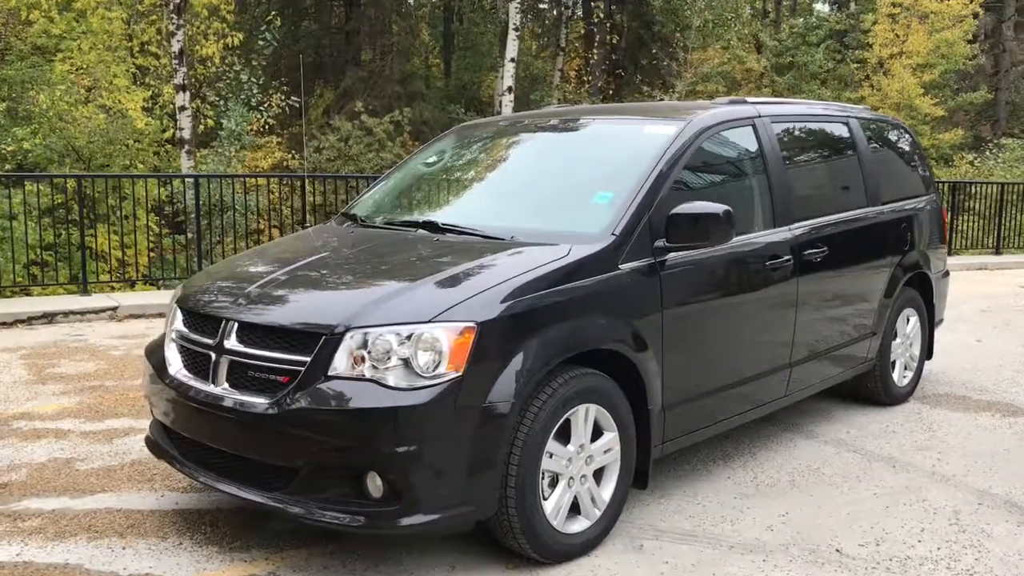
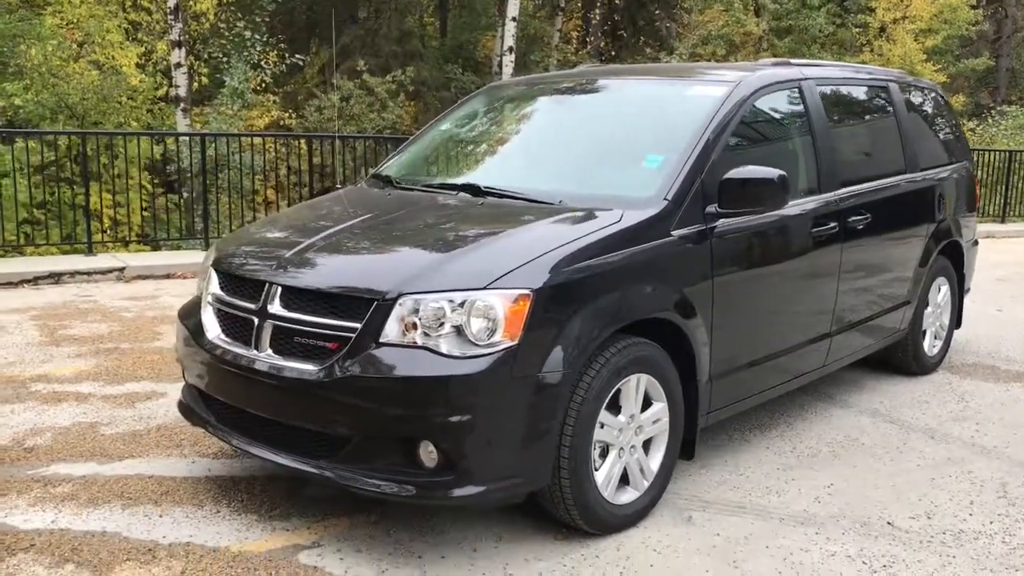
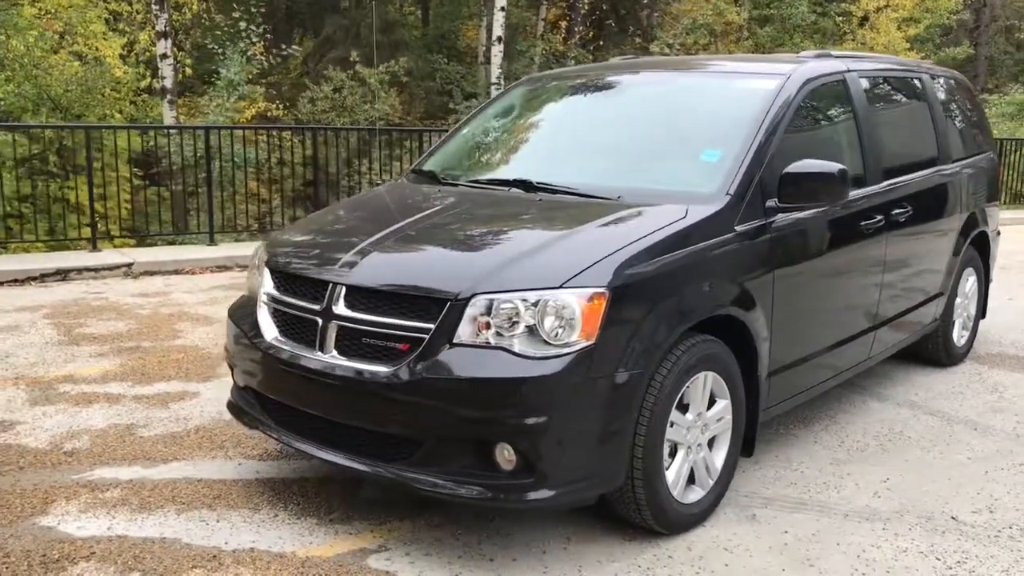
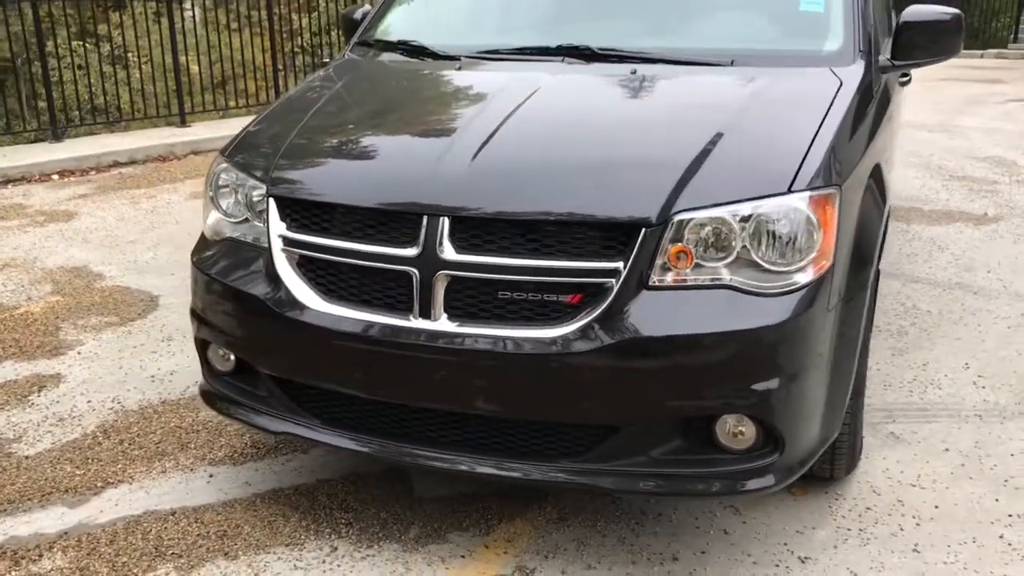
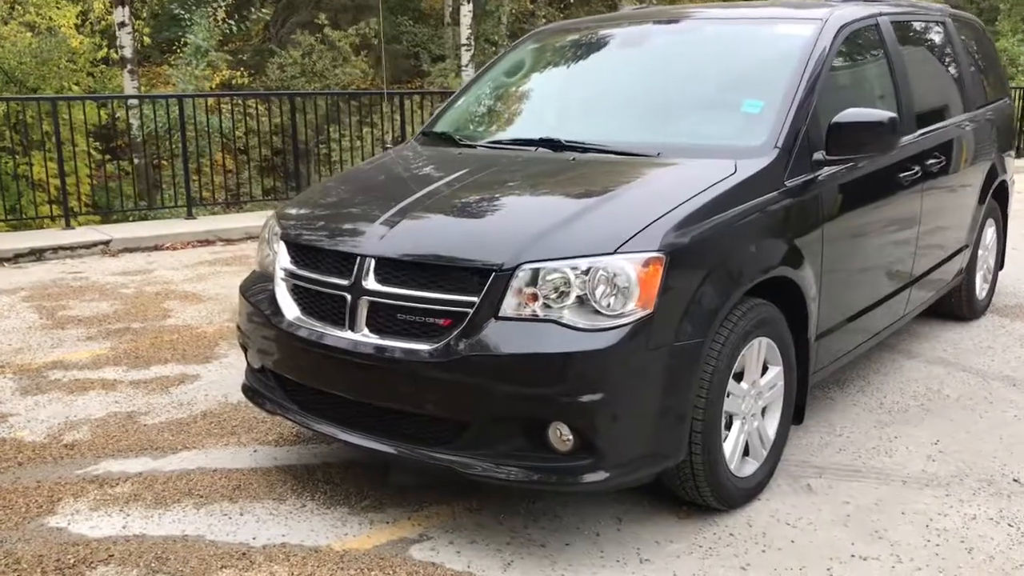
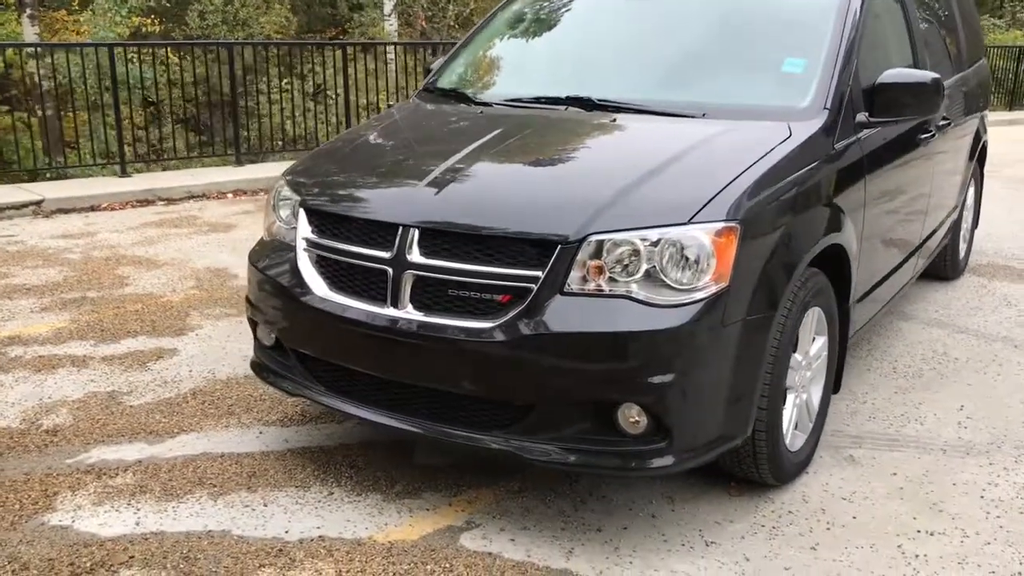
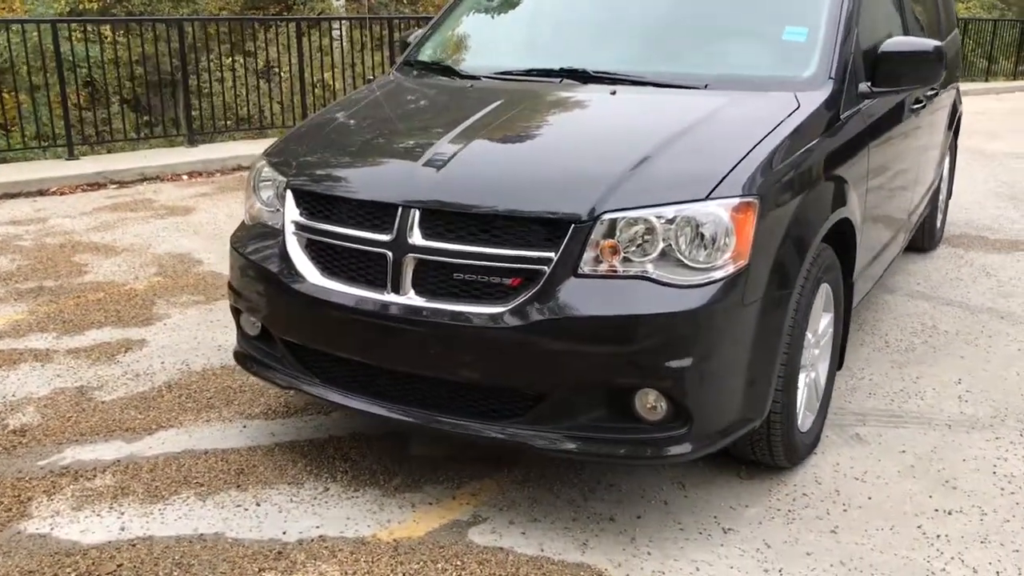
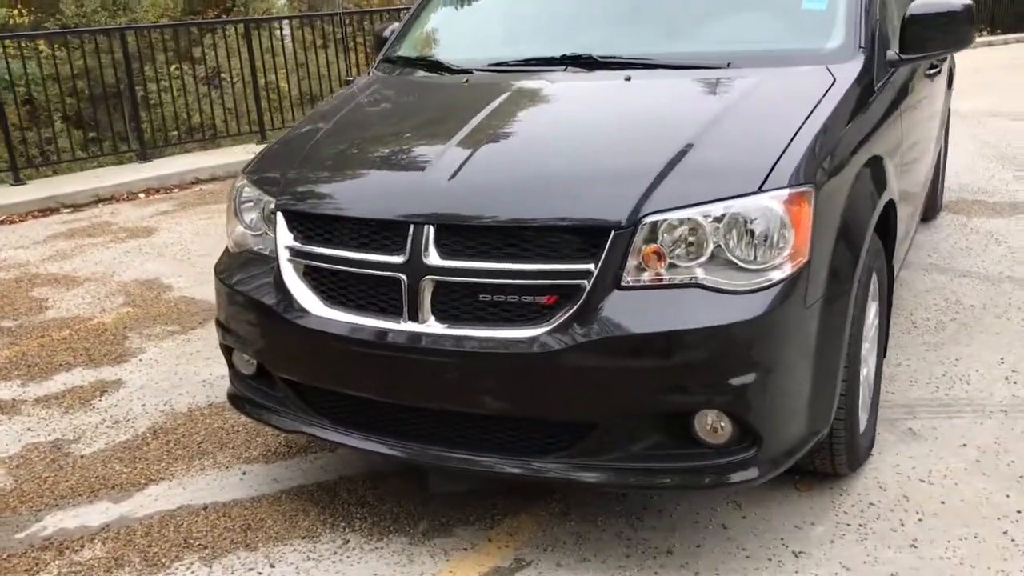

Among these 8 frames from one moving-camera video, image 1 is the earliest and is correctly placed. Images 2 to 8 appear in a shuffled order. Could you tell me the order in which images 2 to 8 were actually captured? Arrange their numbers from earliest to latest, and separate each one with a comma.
2, 3, 5, 6, 7, 8, 4
